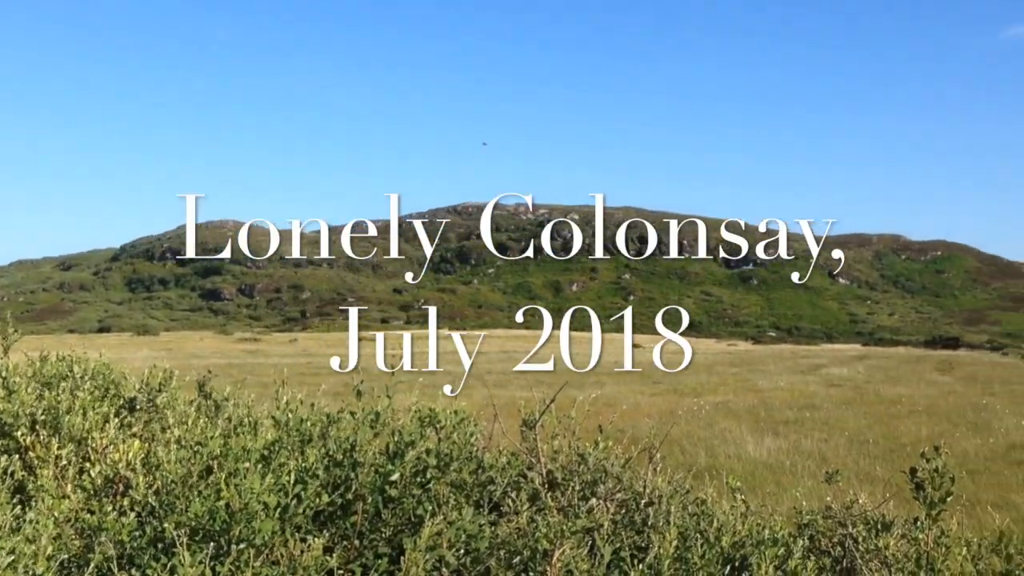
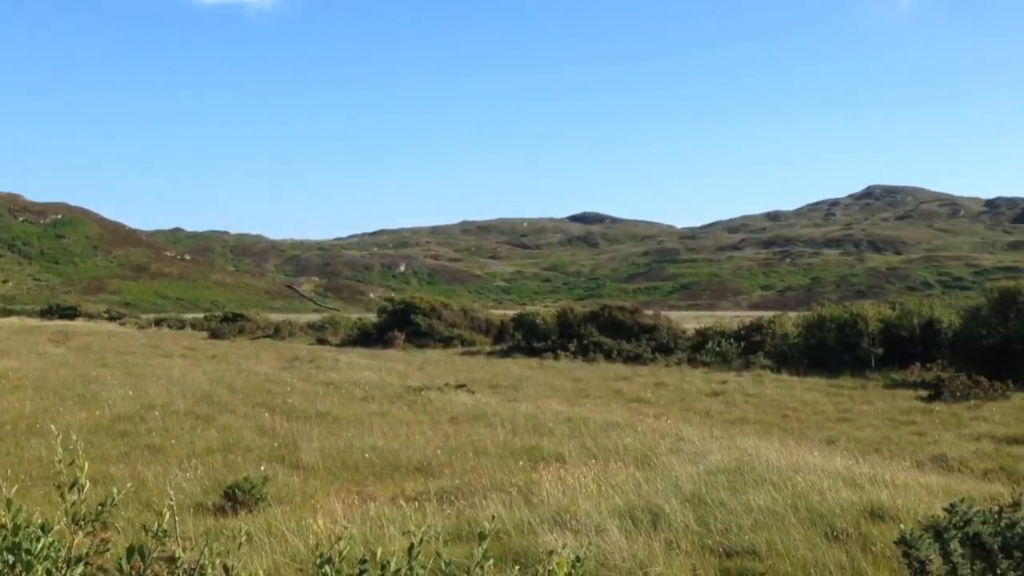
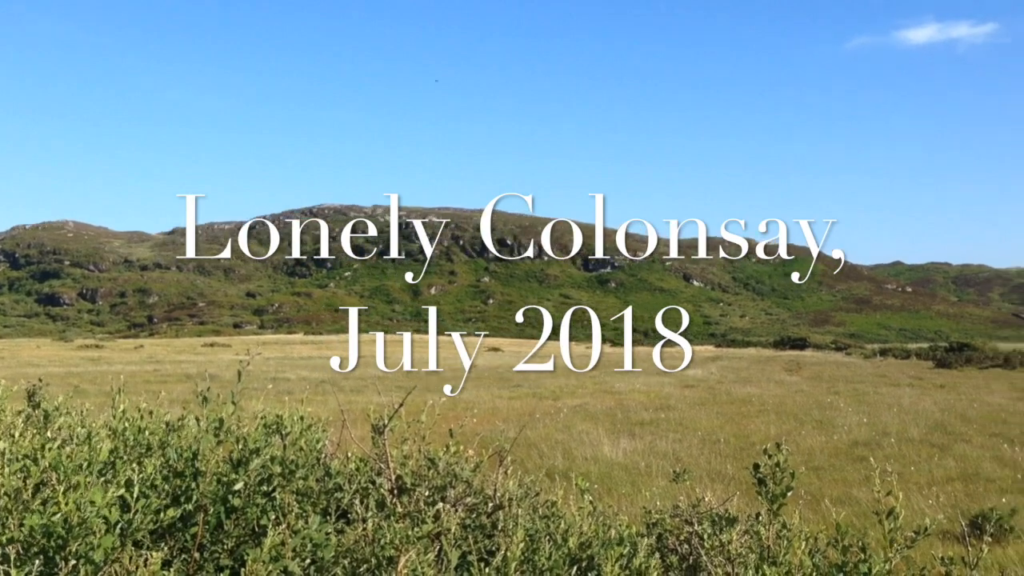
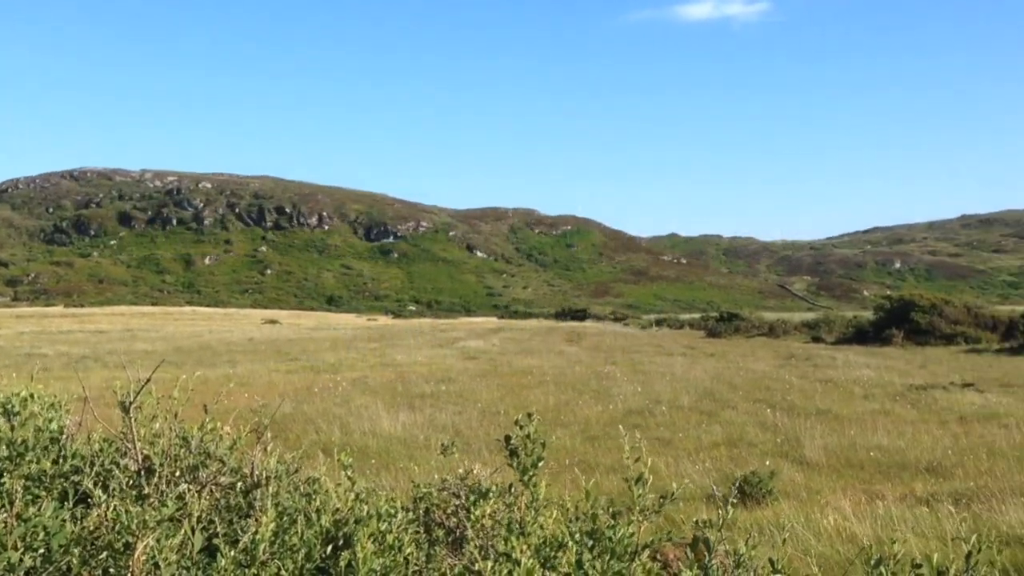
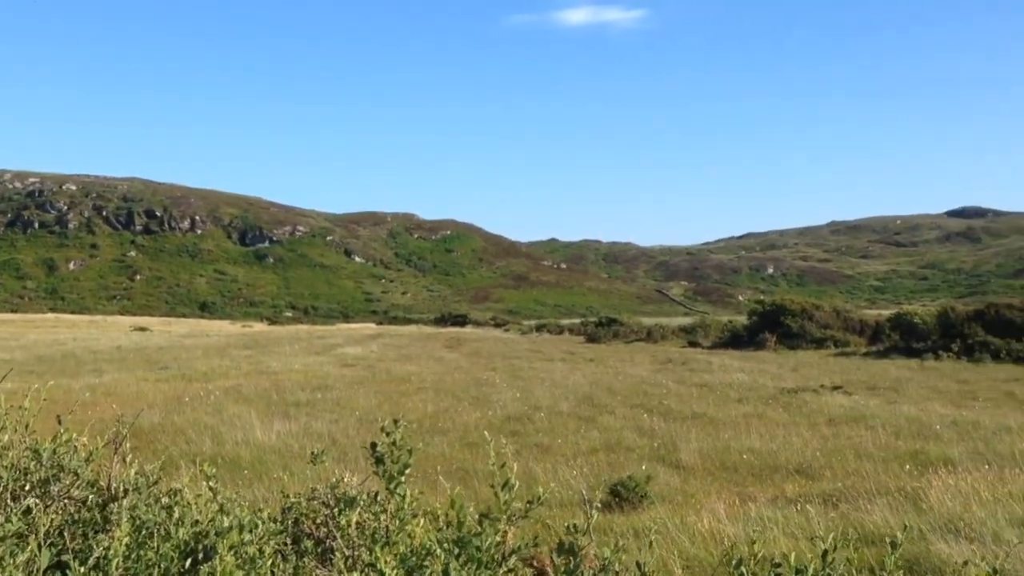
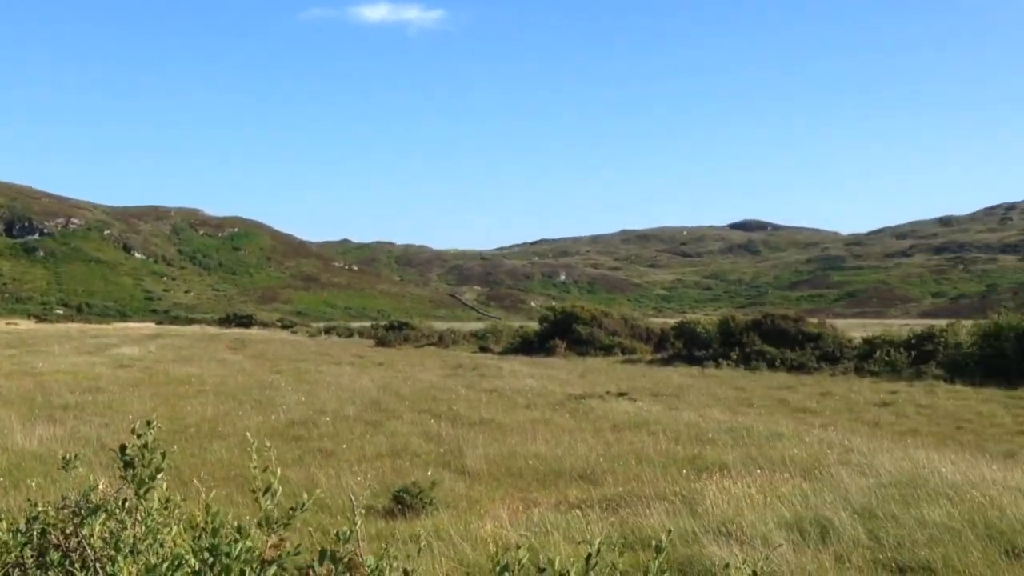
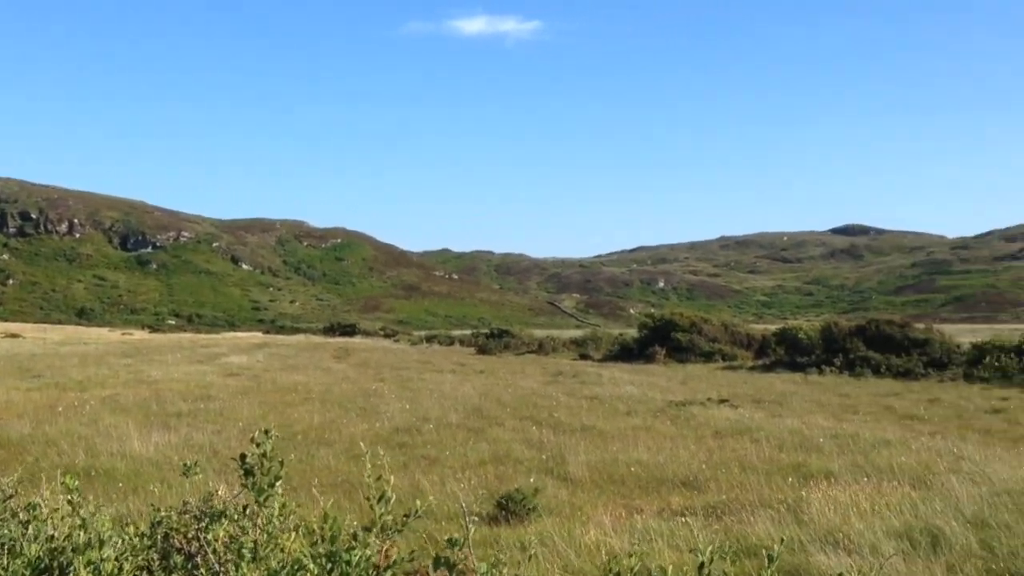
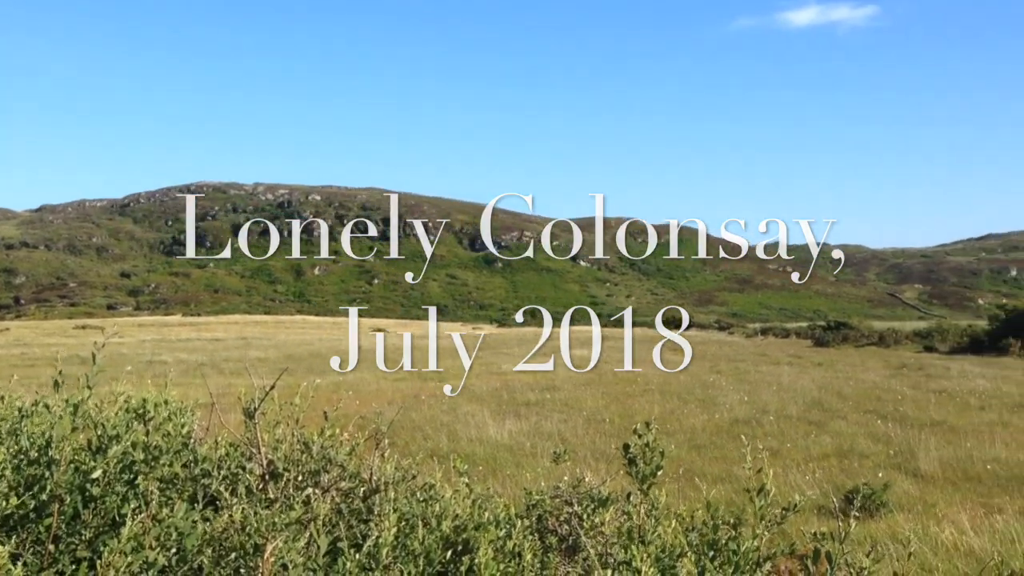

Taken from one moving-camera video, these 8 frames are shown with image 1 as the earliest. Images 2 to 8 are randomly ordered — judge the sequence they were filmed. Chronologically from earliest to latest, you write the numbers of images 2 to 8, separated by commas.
3, 8, 4, 5, 7, 6, 2
